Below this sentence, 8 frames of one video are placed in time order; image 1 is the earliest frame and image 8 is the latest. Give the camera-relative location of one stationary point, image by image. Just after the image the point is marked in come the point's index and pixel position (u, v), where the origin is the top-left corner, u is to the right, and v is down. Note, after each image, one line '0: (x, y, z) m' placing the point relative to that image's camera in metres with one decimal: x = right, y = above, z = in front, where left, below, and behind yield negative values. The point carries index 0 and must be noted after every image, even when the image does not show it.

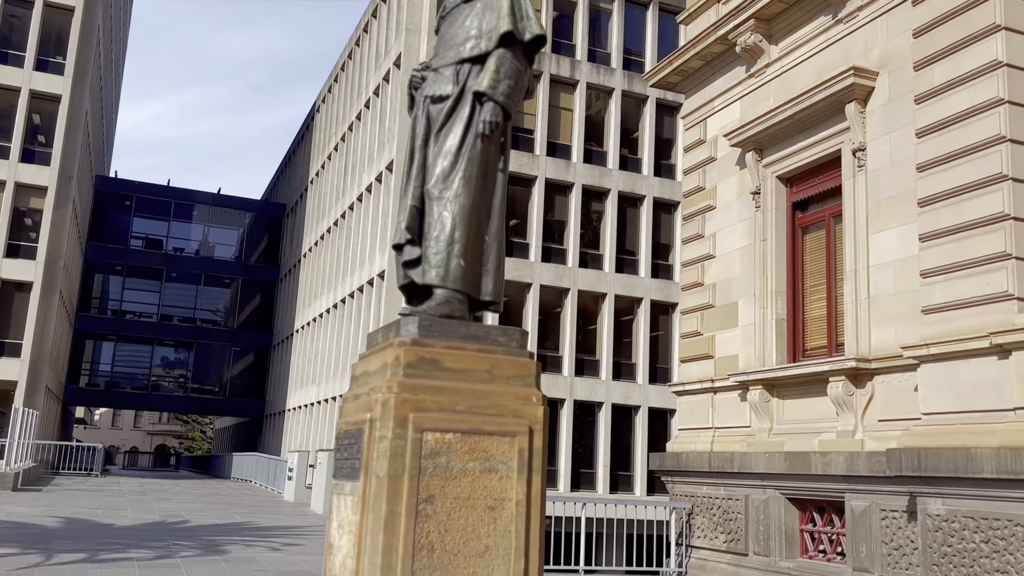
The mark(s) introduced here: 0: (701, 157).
0: (+3.7, +2.6, +18.4) m
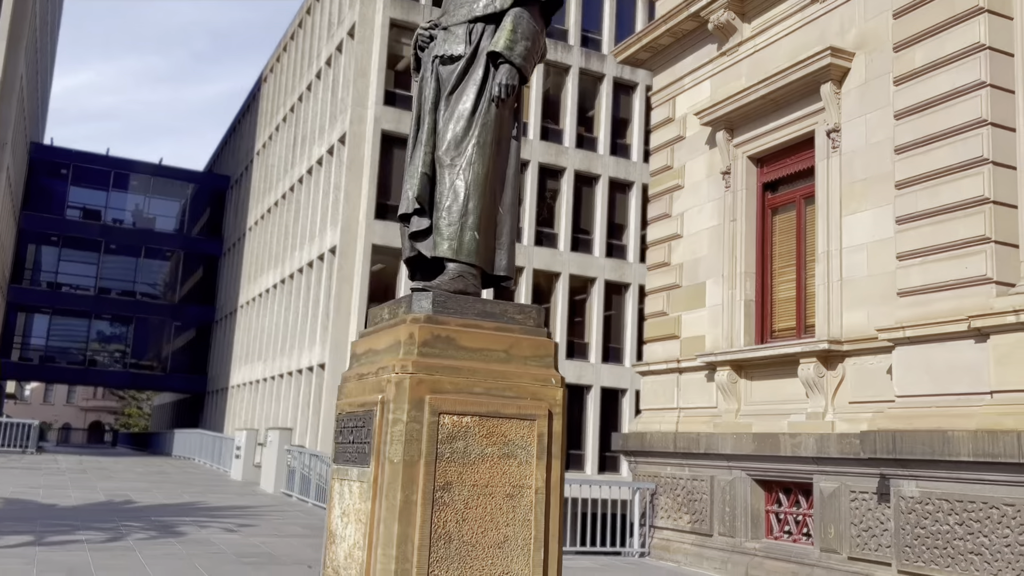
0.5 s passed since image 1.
0: (+3.1, +3.0, +18.2) m
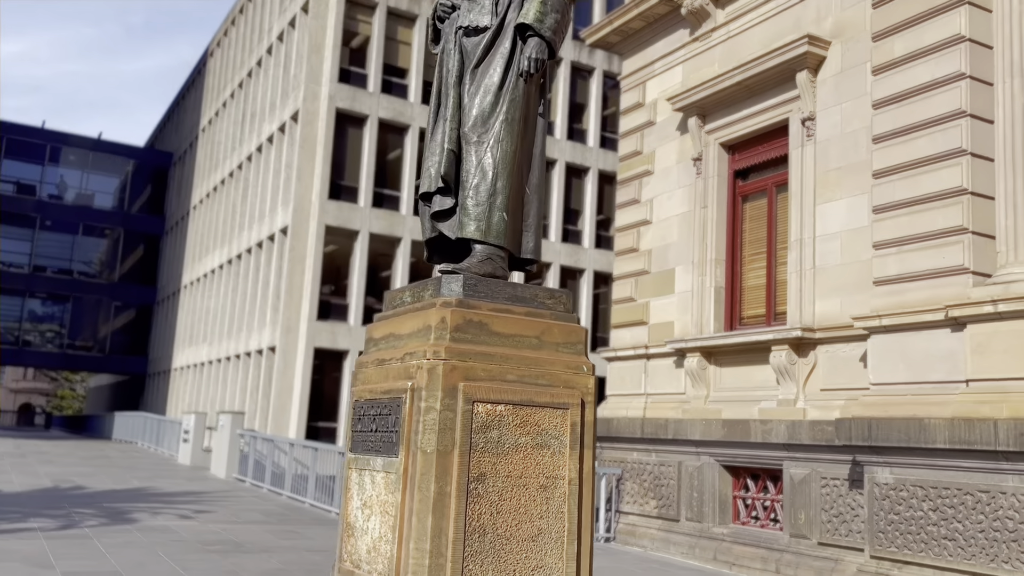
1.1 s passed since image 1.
0: (+2.5, +3.3, +18.1) m
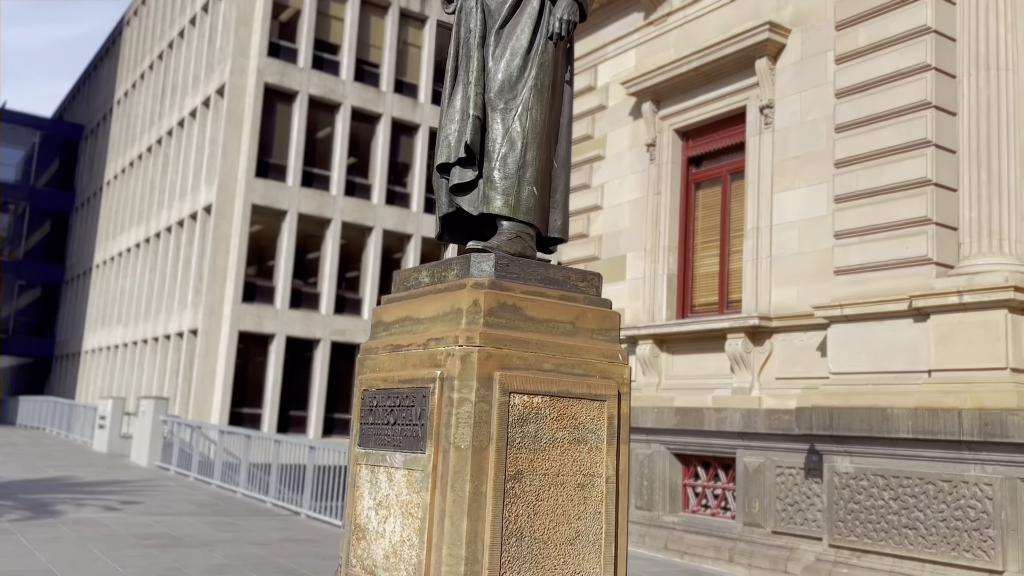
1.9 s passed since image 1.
0: (+1.5, +3.5, +17.8) m
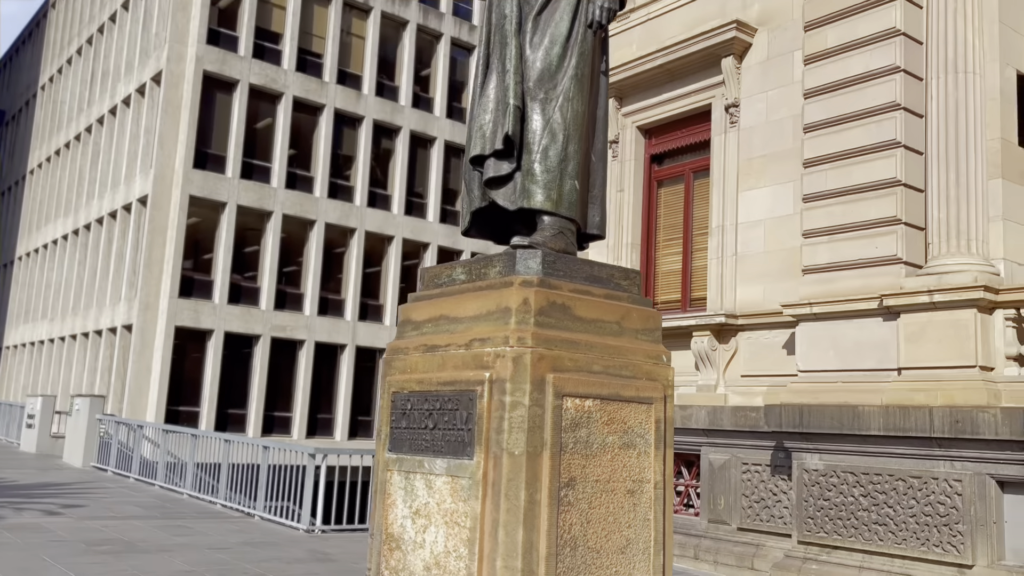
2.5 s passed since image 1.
0: (+0.7, +3.6, +17.7) m
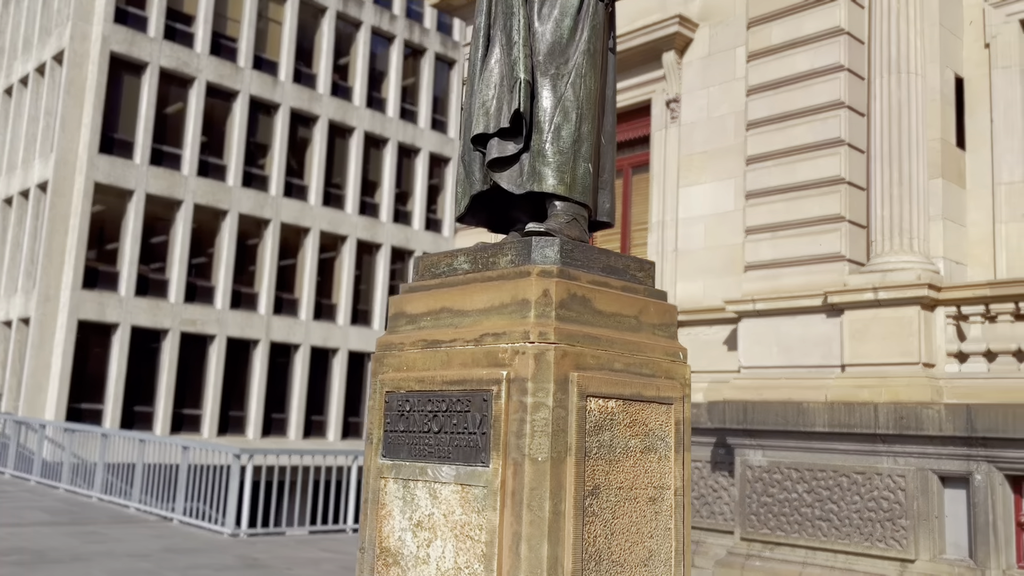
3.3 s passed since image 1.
0: (-0.5, +3.7, +17.3) m
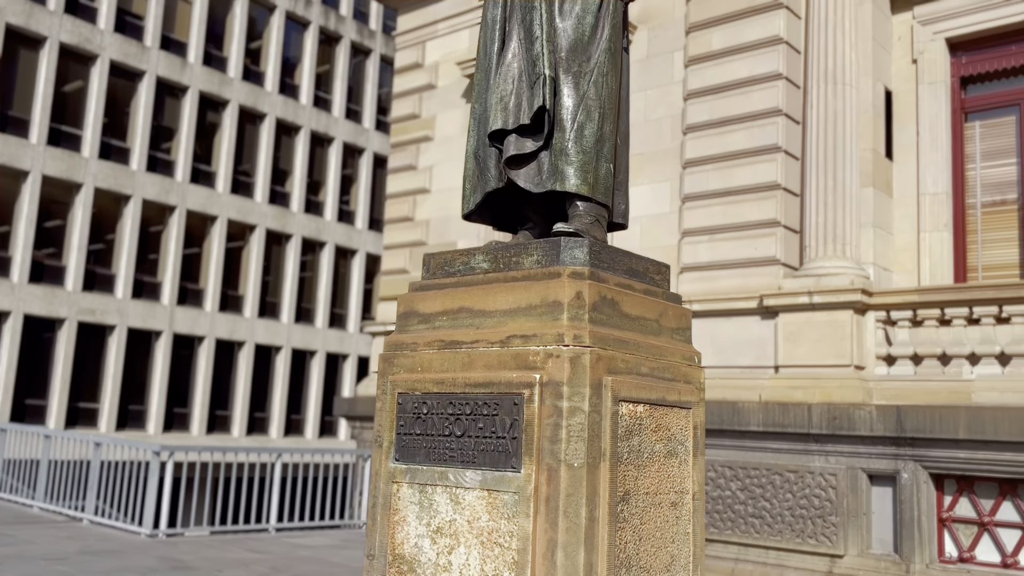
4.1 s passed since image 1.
0: (-1.8, +3.8, +17.1) m
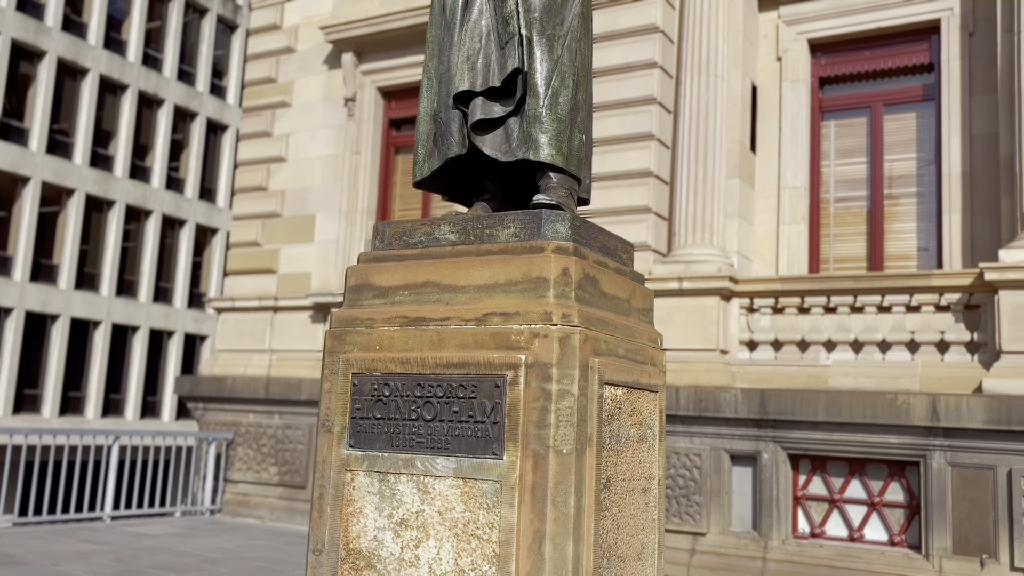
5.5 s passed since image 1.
0: (-4.1, +4.2, +16.2) m
